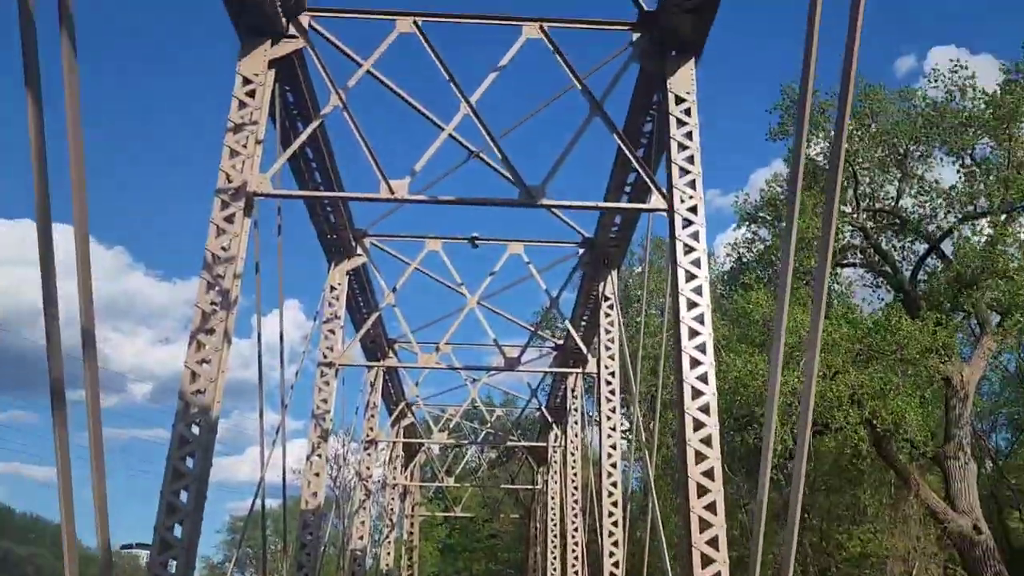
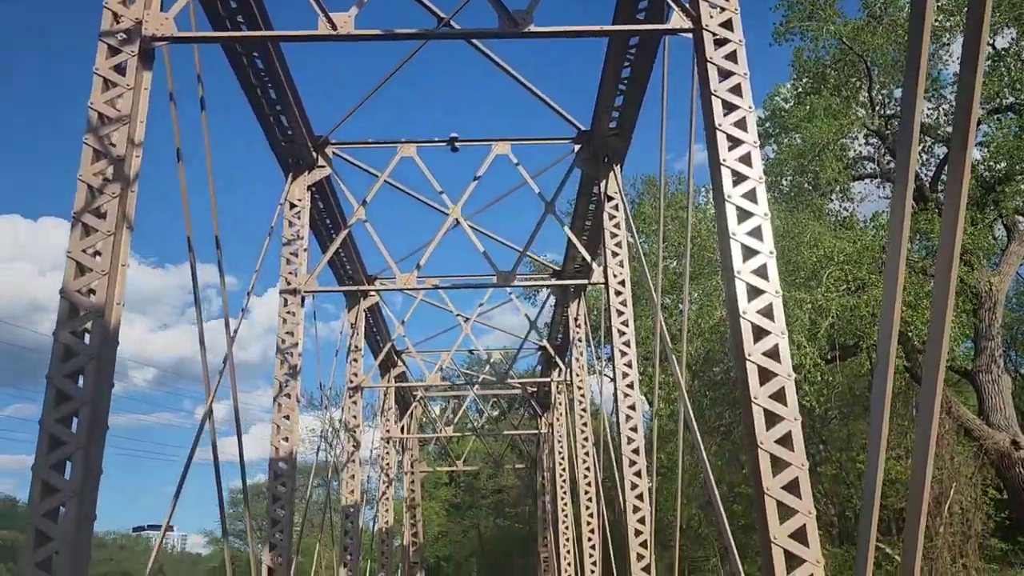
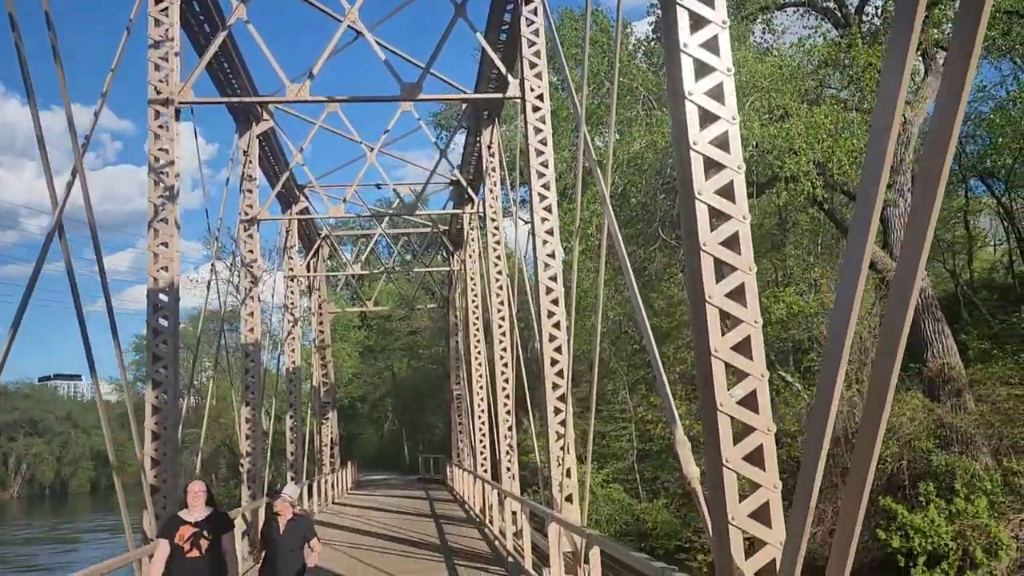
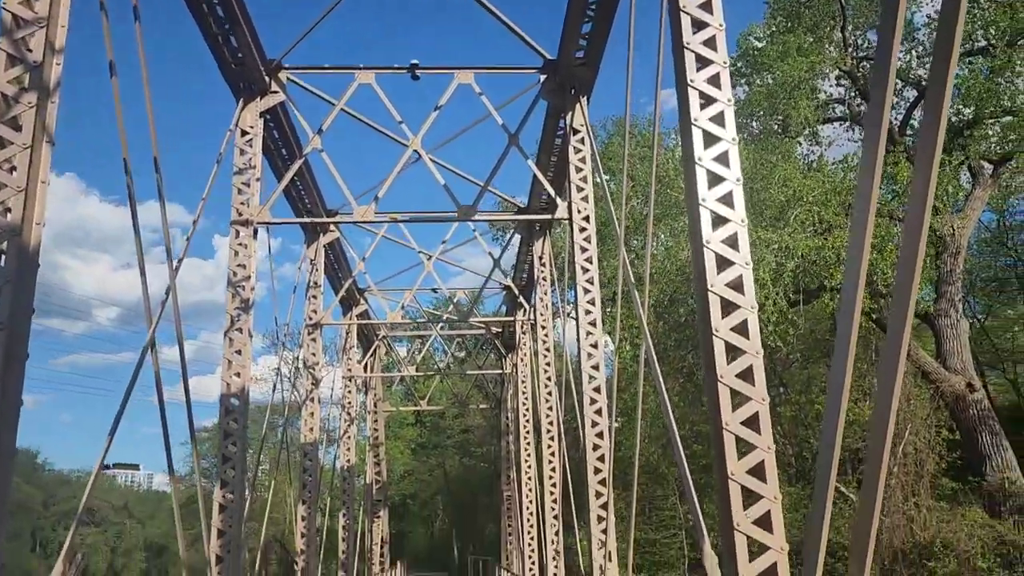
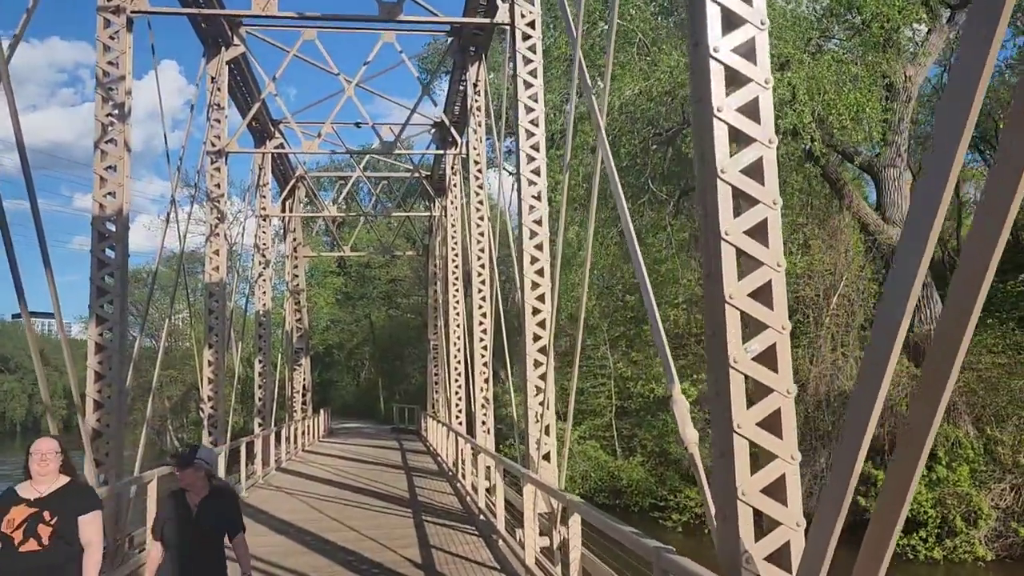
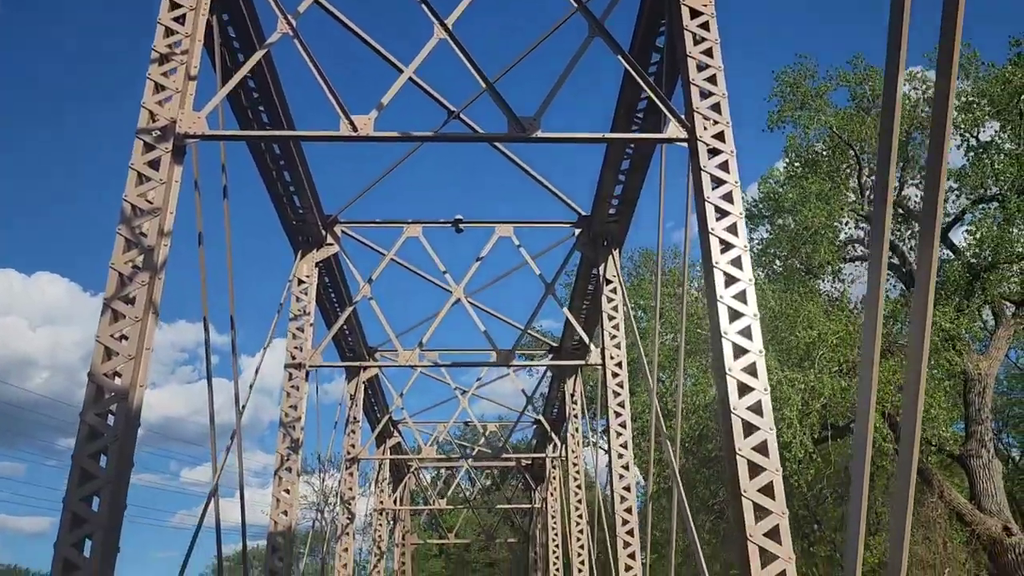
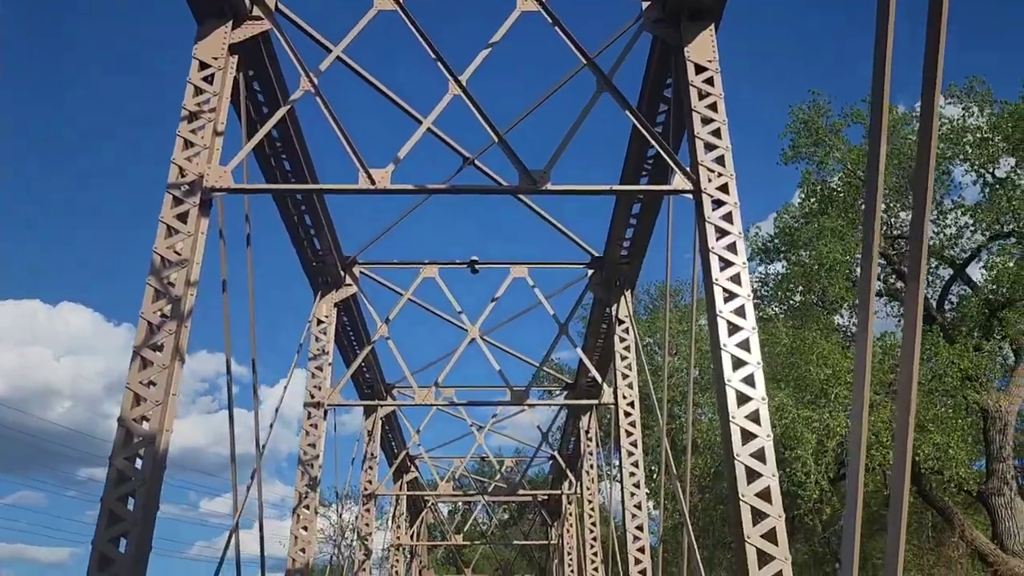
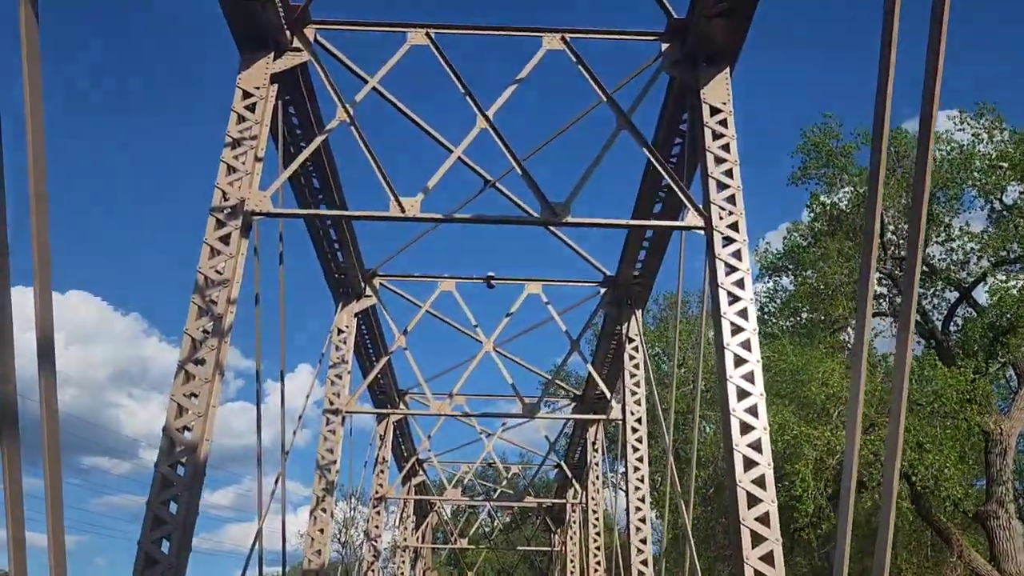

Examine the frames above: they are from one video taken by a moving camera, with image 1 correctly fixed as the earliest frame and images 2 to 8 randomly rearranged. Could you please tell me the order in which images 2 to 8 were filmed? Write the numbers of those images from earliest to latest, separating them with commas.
8, 7, 6, 2, 4, 3, 5
